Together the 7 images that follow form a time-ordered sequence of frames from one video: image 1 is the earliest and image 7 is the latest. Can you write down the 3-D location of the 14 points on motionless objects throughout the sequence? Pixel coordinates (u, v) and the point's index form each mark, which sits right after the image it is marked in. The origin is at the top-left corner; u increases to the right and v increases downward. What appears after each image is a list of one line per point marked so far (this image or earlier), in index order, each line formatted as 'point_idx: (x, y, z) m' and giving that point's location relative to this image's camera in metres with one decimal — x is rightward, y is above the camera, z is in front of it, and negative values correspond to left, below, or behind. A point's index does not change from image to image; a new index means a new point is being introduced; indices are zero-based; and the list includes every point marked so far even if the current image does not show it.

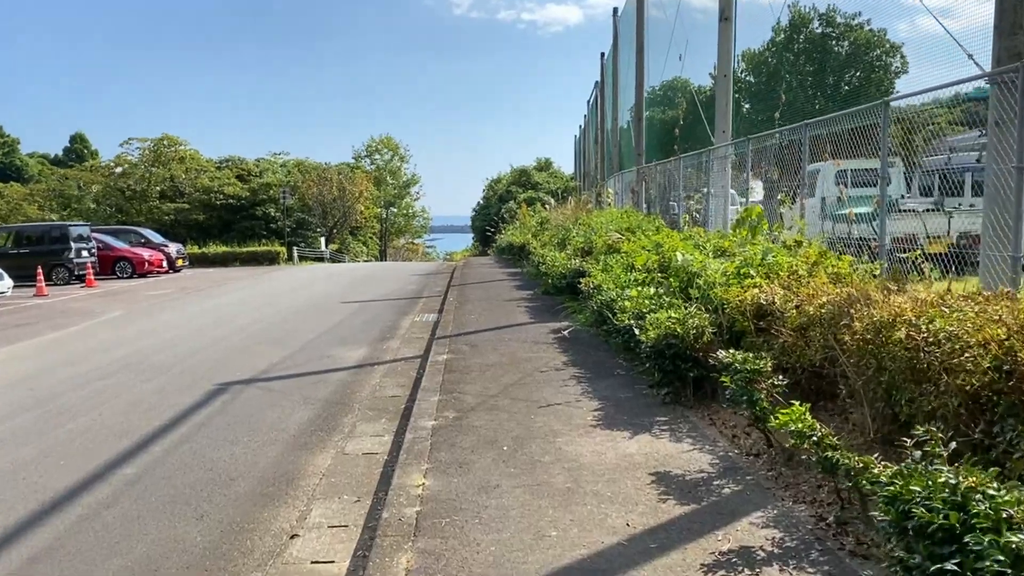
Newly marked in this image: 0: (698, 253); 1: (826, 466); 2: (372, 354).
0: (+1.4, +0.3, +6.5) m
1: (+1.1, -0.6, +3.0) m
2: (-1.4, -0.7, +8.5) m
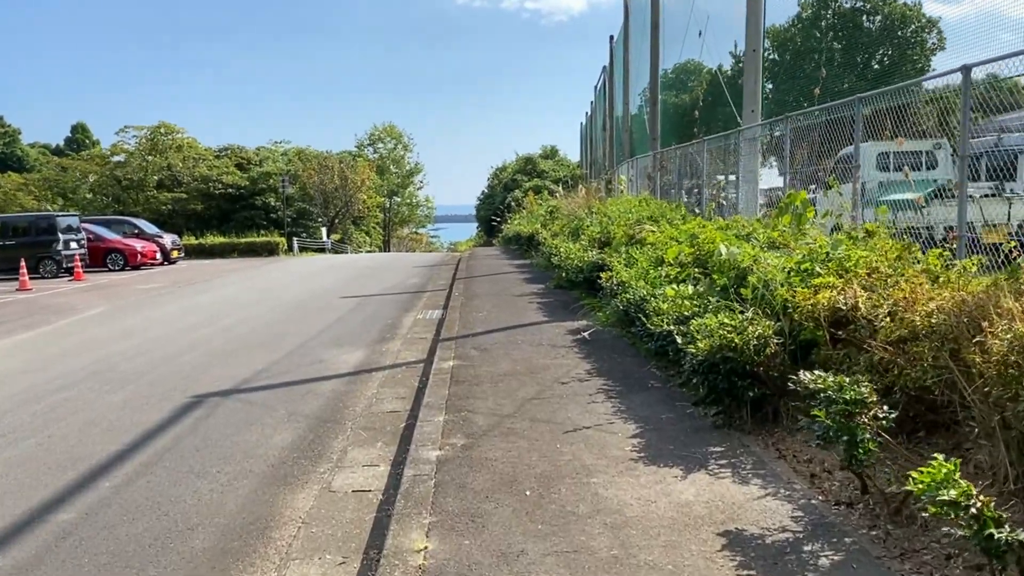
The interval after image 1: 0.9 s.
0: (+1.5, +0.3, +5.6) m
1: (+1.2, -0.7, +2.2) m
2: (-1.3, -0.6, +7.6) m
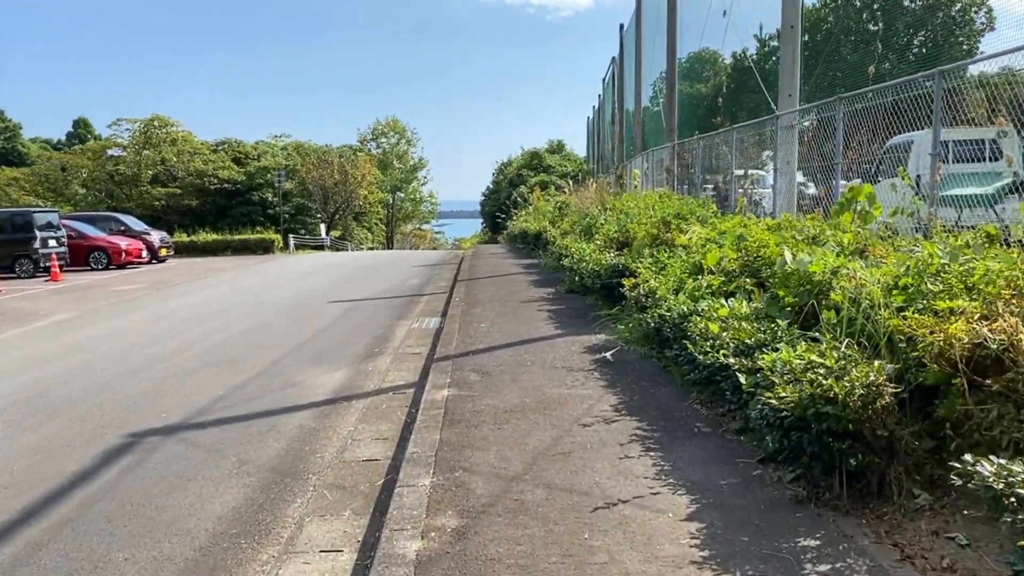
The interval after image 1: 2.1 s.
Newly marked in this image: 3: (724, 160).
0: (+1.6, +0.2, +4.4) m
1: (+1.2, -0.8, +1.0) m
2: (-1.2, -0.7, +6.5) m
3: (+2.8, +1.7, +11.1) m
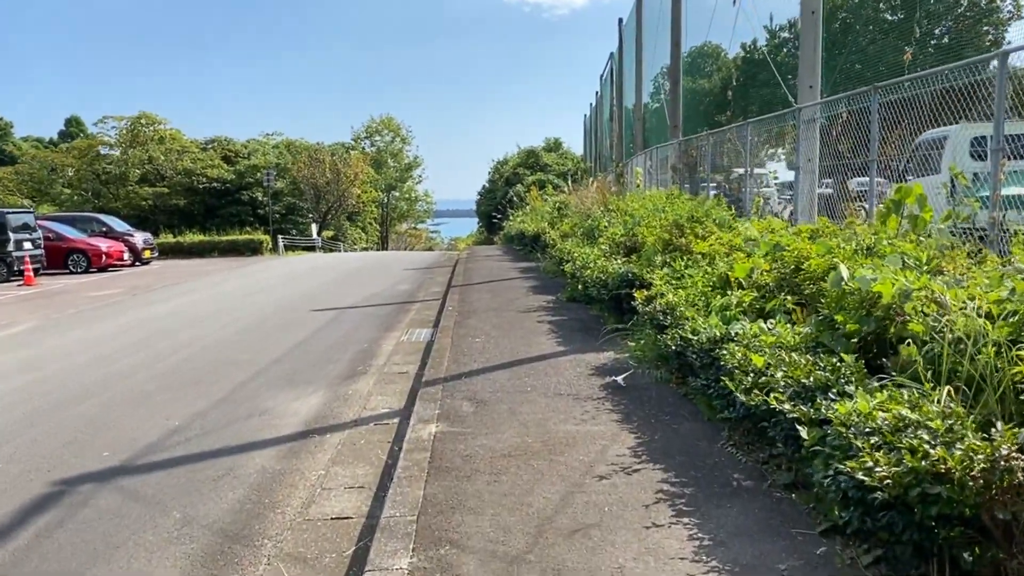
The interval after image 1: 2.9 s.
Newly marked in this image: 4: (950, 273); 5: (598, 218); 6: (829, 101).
0: (+1.6, +0.1, +3.7) m
1: (+1.3, -0.9, +0.3) m
2: (-1.2, -0.8, +5.7) m
3: (+2.7, +1.6, +10.4) m
4: (+1.8, +0.1, +3.5) m
5: (+1.1, +0.9, +11.1) m
6: (+2.9, +1.7, +7.7) m
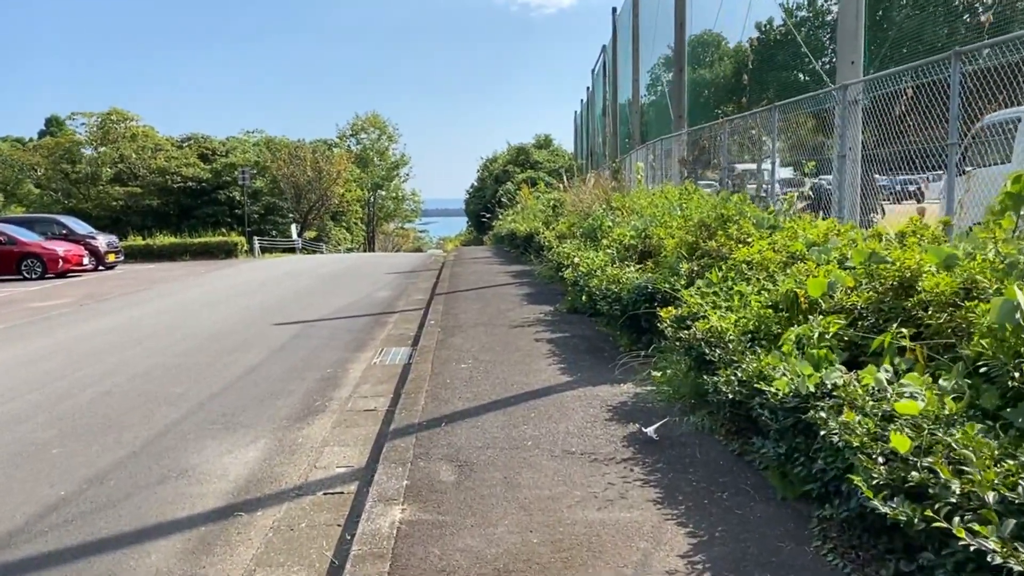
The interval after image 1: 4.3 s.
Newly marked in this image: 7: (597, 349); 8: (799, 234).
0: (+1.6, 0.0, +2.4) m
1: (+1.3, -1.0, -1.0) m
2: (-1.3, -0.9, +4.4) m
3: (+2.6, +1.5, +9.1) m
4: (+1.8, 0.0, +2.3) m
5: (+1.0, +0.8, +9.8) m
6: (+2.8, +1.6, +6.4) m
7: (+0.6, -0.4, +6.1) m
8: (+1.6, +0.3, +4.8) m
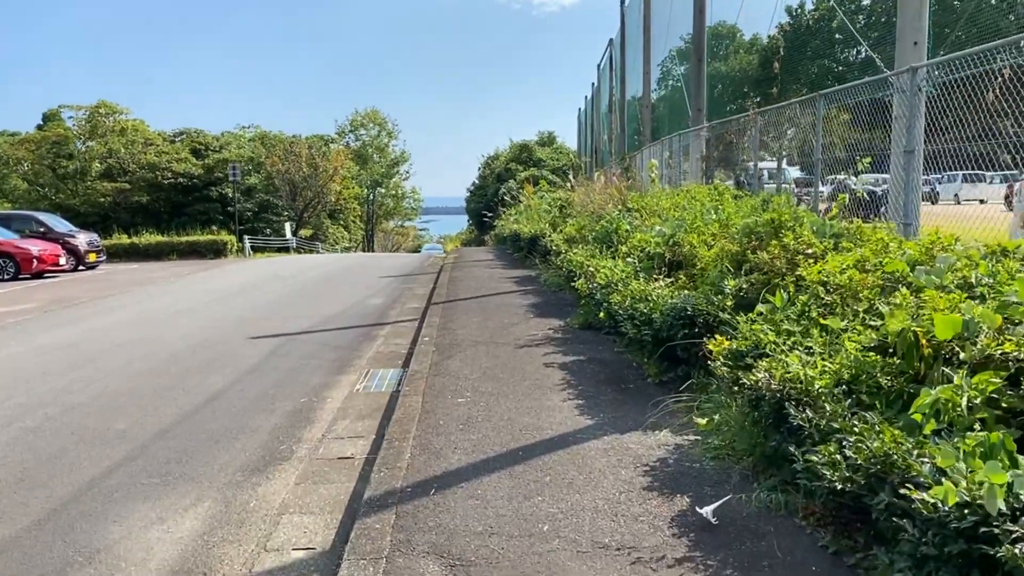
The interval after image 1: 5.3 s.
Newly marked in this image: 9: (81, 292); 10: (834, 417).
0: (+1.6, -0.1, +1.4) m
1: (+1.3, -1.1, -2.0) m
2: (-1.2, -1.0, +3.4) m
3: (+2.7, +1.4, +8.1) m
4: (+1.8, -0.2, +1.3) m
5: (+1.0, +0.7, +8.8) m
6: (+2.8, +1.5, +5.4) m
7: (+0.6, -0.5, +5.1) m
8: (+1.6, +0.2, +3.8) m
9: (-7.0, -0.1, +13.8) m
10: (+1.0, -0.4, +2.5) m
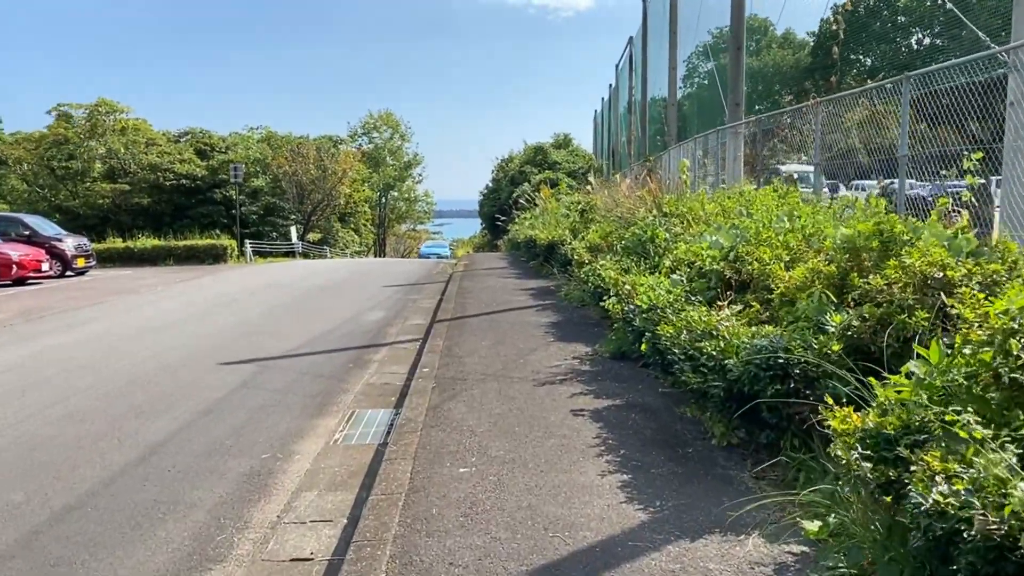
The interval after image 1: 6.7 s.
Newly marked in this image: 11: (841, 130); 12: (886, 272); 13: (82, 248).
0: (+1.6, -0.3, +0.2) m
1: (+1.3, -1.2, -3.2) m
2: (-1.2, -1.1, +2.2) m
3: (+2.8, +1.2, +6.9) m
4: (+1.9, -0.3, 0.0) m
5: (+1.2, +0.5, +7.6) m
6: (+3.0, +1.3, +4.1) m
7: (+0.7, -0.7, +3.9) m
8: (+1.7, 0.0, +2.5) m
9: (-6.7, -0.2, +12.7) m
10: (+1.0, -0.5, +1.3) m
11: (+2.8, +1.4, +7.4) m
12: (+1.5, +0.1, +3.4) m
13: (-8.7, +0.8, +17.2) m
